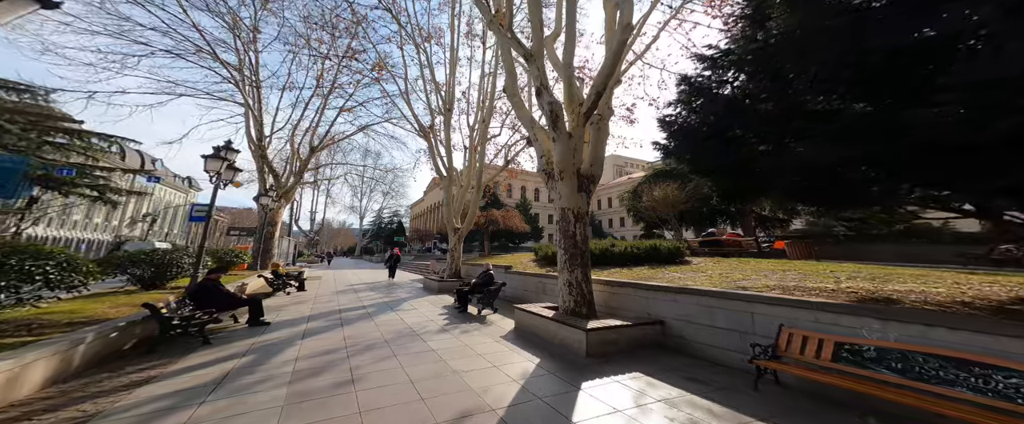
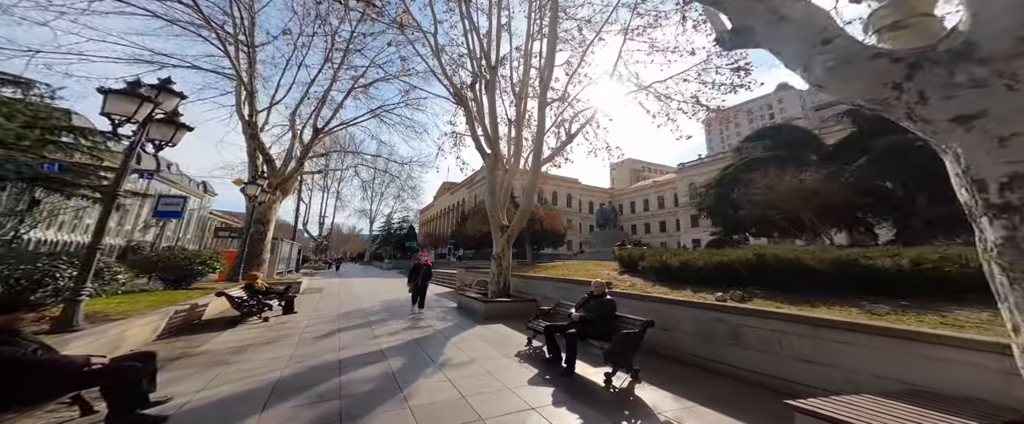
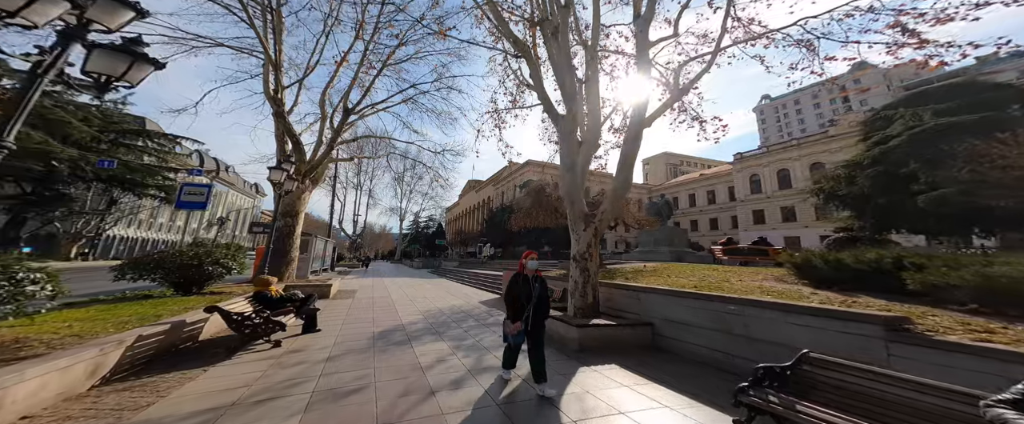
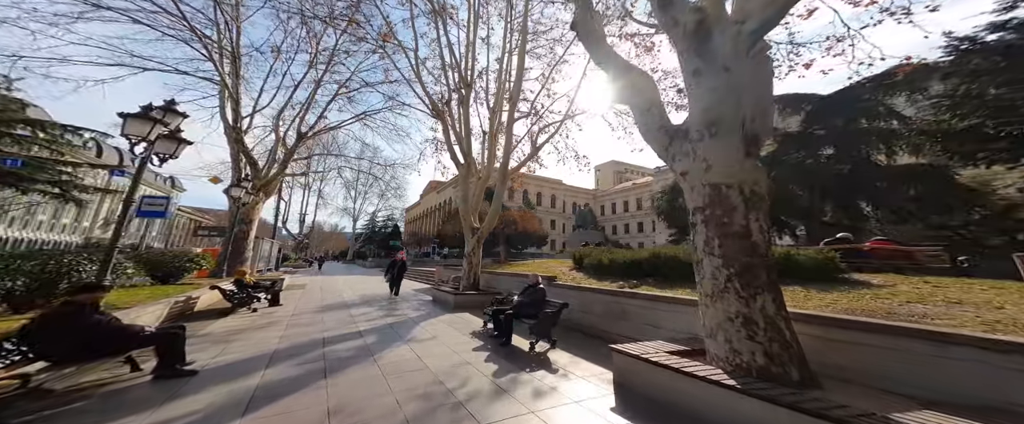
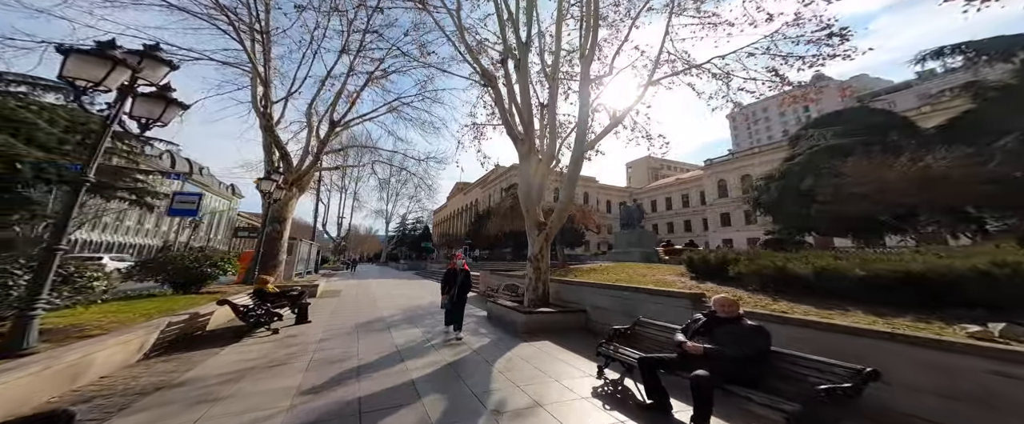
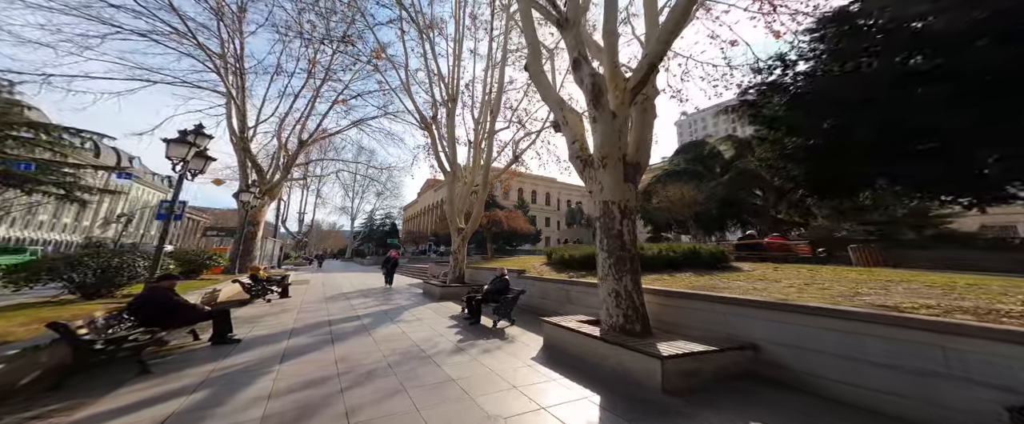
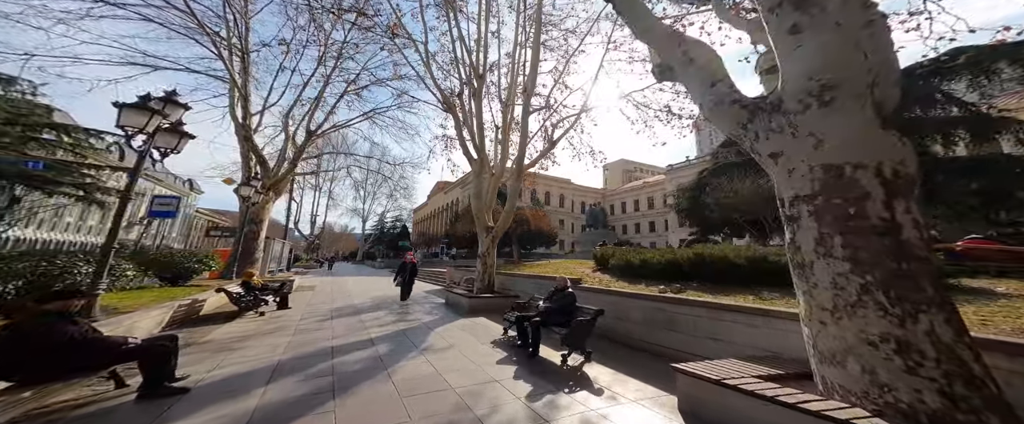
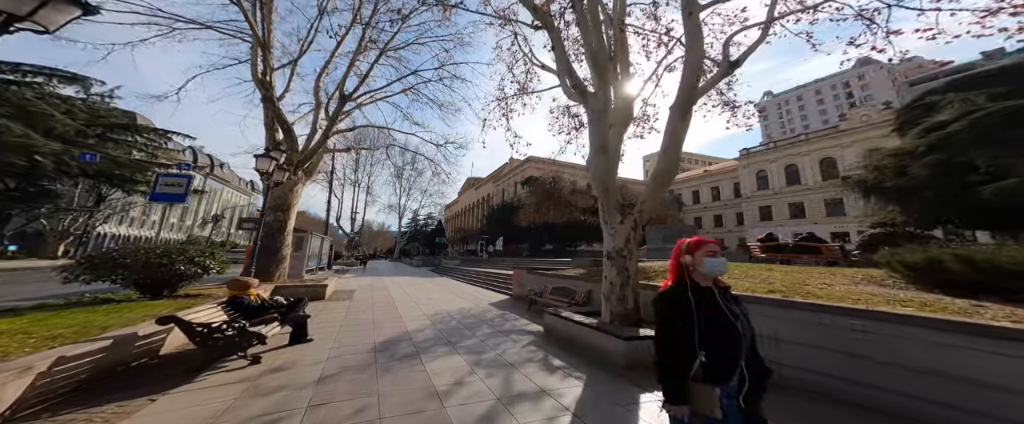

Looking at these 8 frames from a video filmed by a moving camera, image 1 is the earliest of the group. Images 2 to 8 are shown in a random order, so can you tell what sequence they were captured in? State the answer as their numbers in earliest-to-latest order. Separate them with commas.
6, 4, 7, 2, 5, 3, 8
